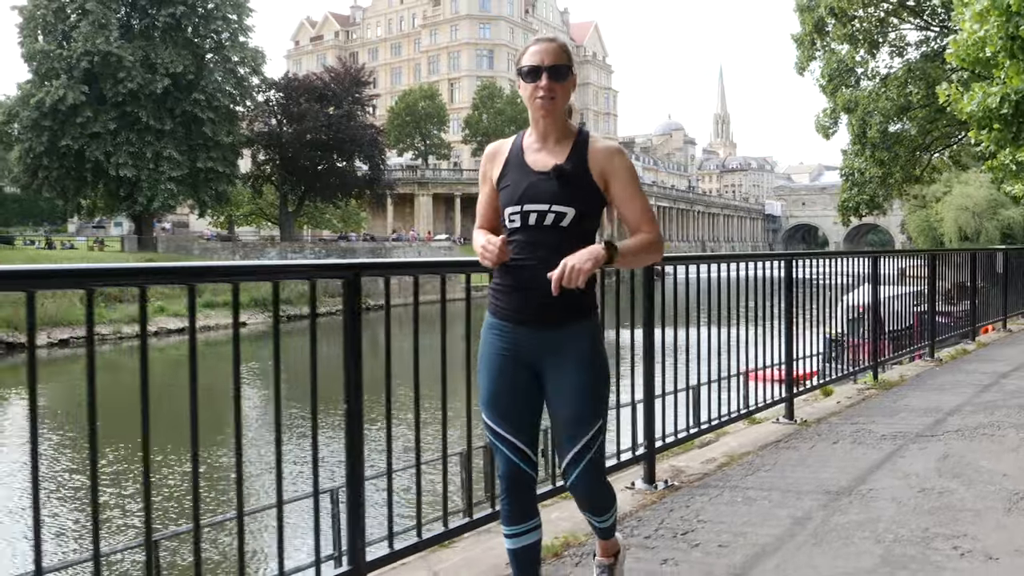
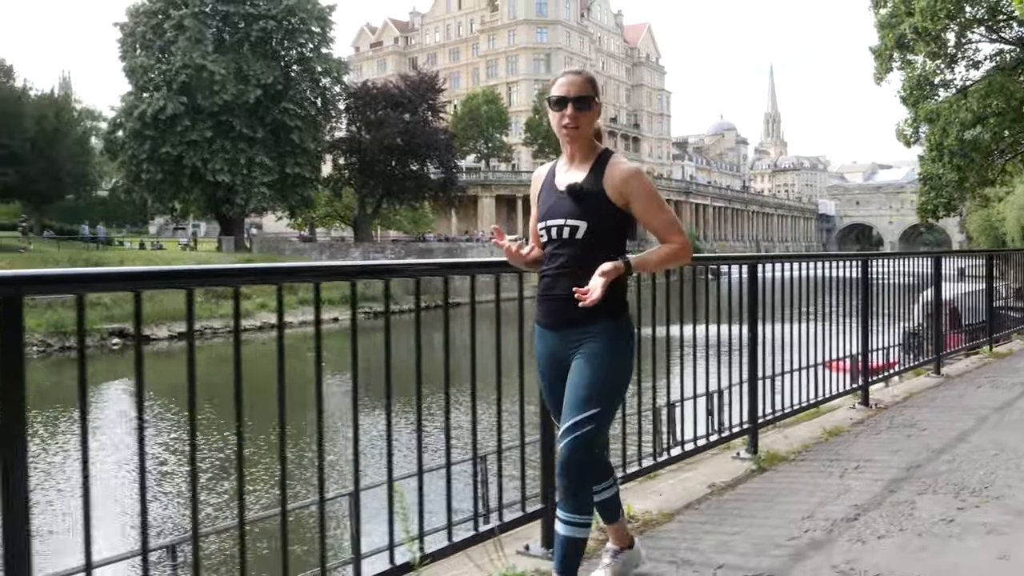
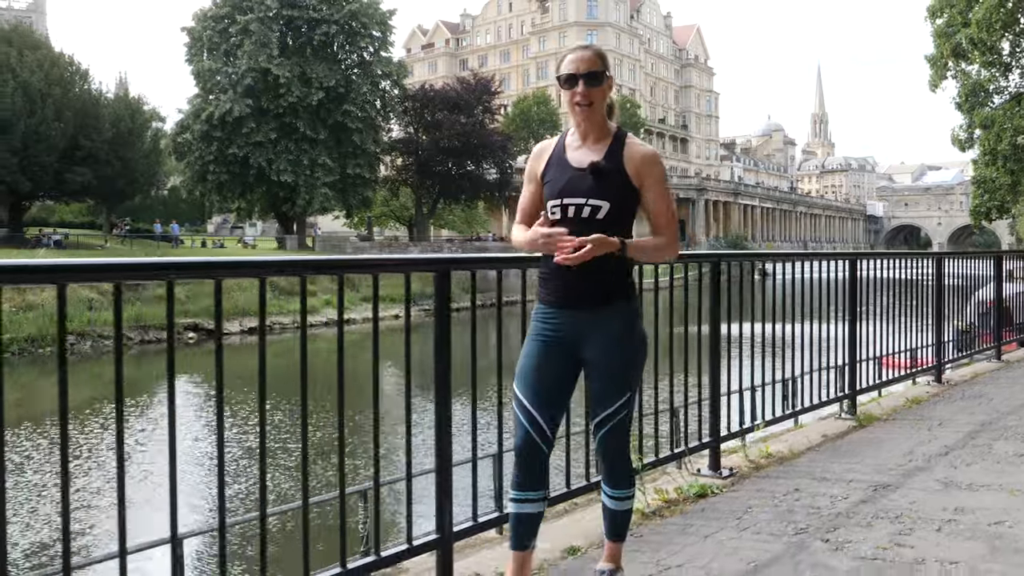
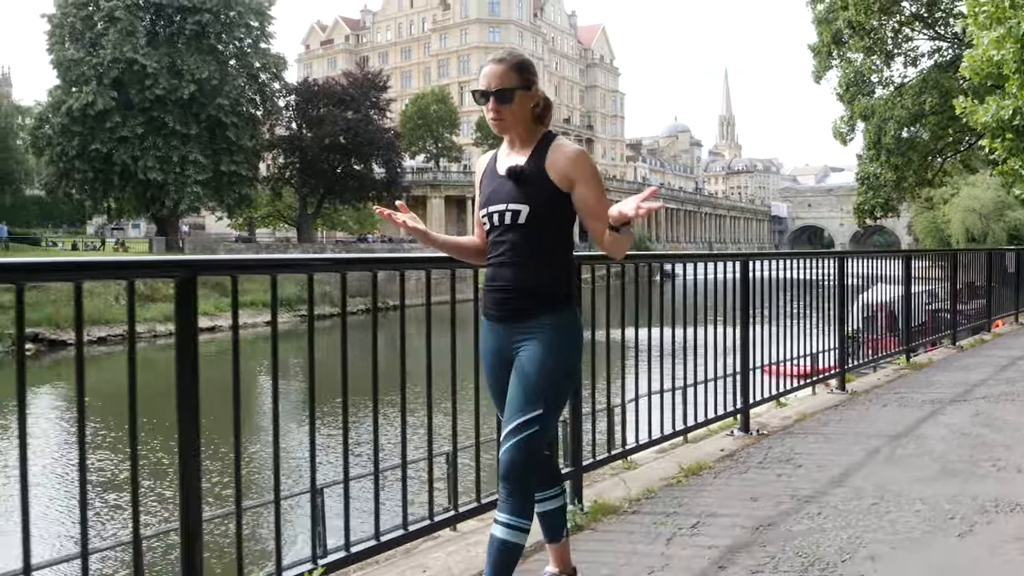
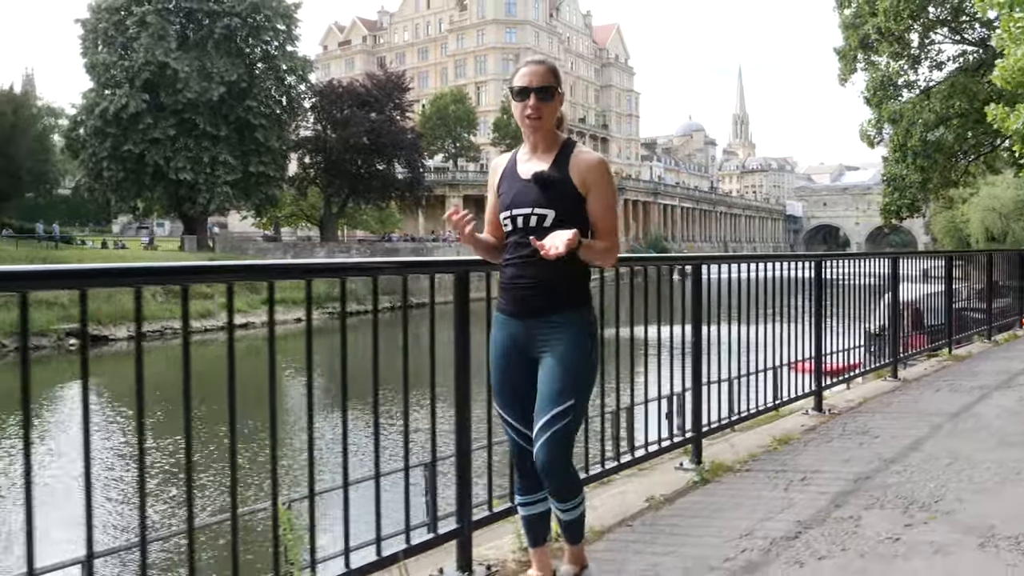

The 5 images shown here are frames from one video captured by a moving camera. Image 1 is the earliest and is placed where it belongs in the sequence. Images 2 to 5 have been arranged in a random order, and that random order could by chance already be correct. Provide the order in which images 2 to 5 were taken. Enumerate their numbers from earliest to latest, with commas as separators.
4, 5, 2, 3
